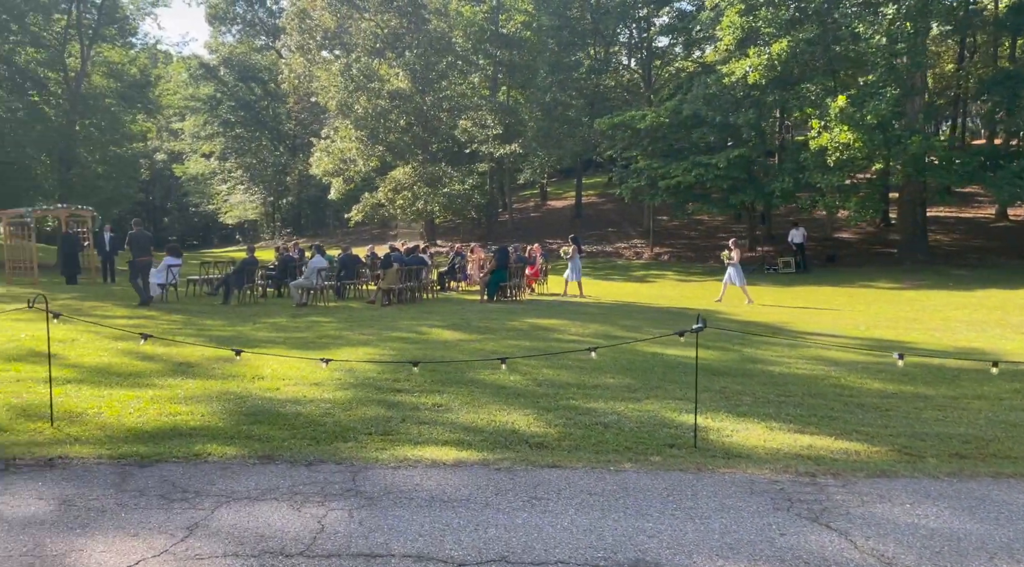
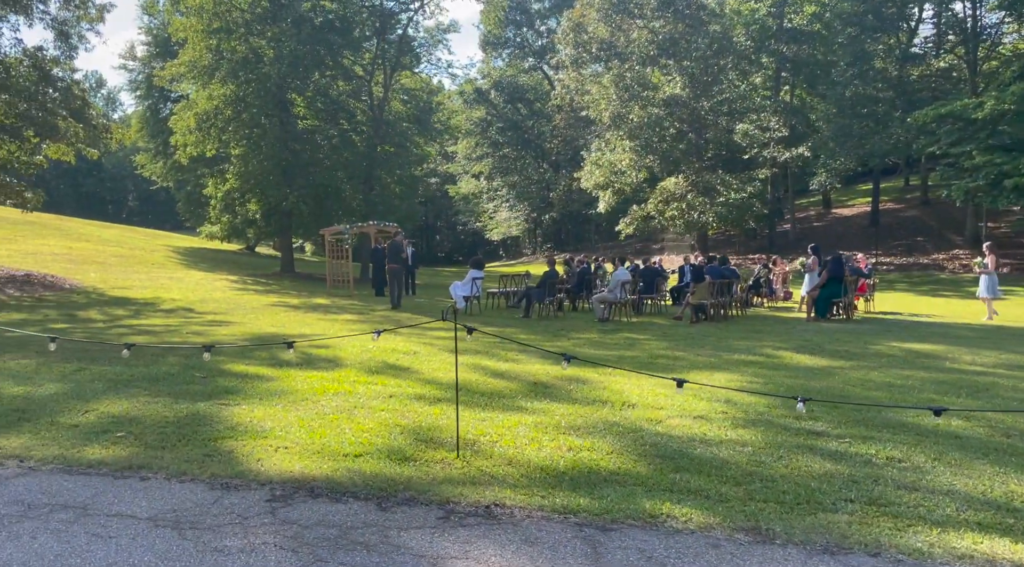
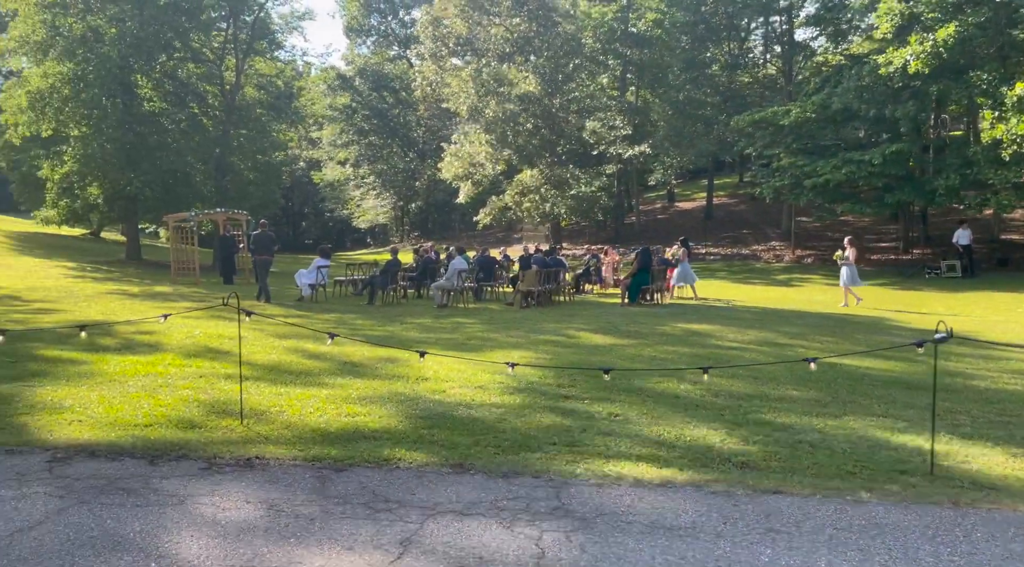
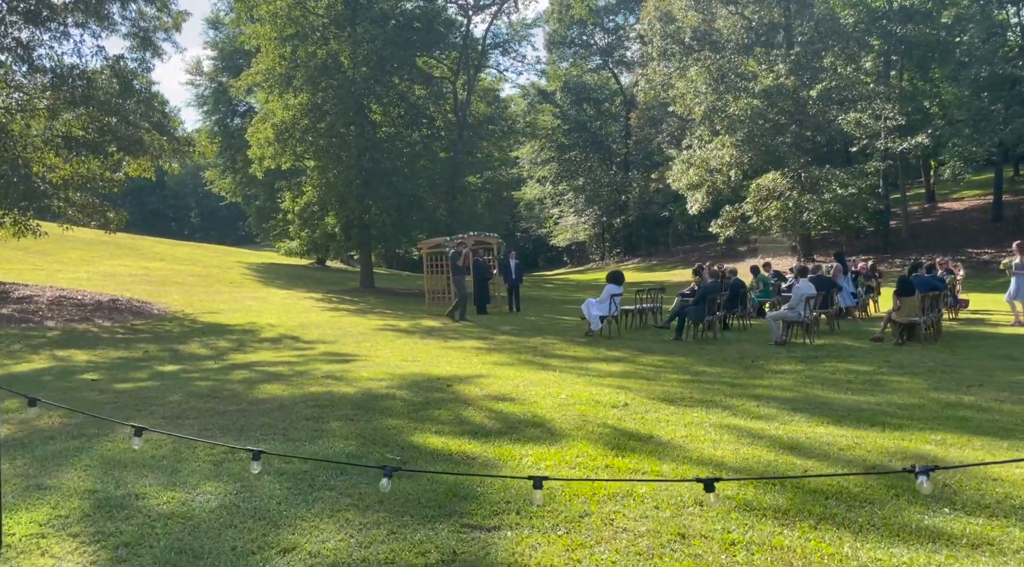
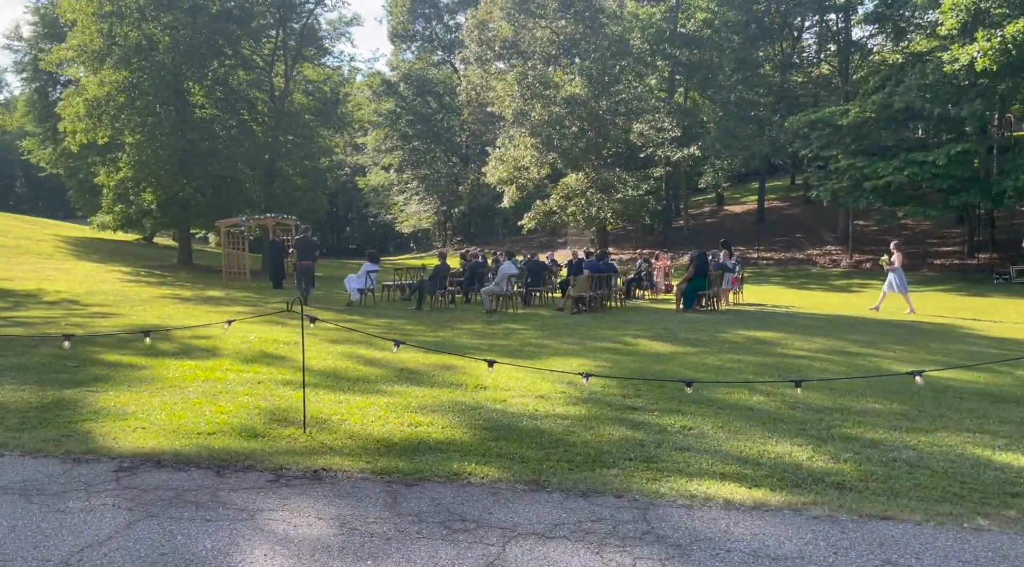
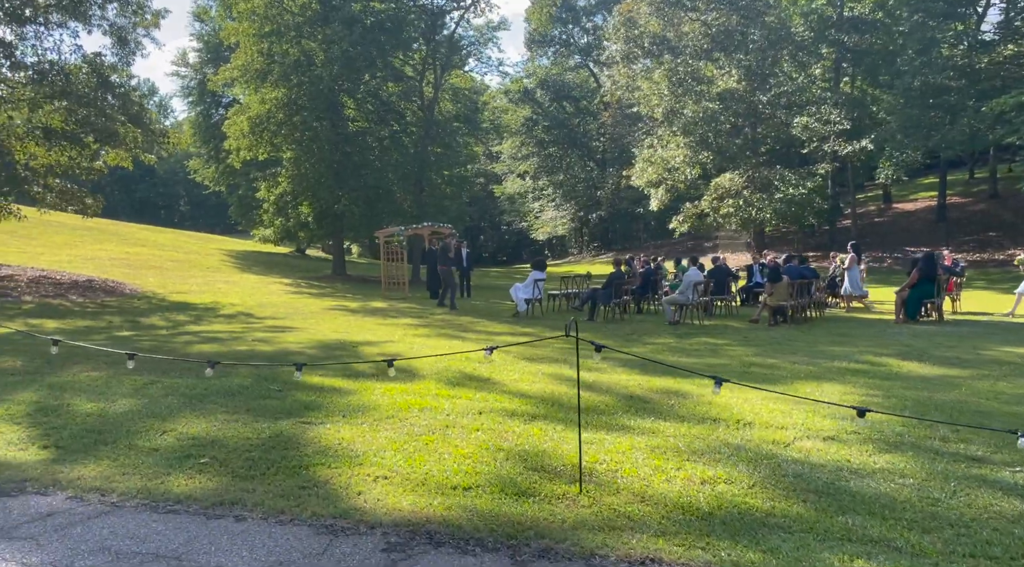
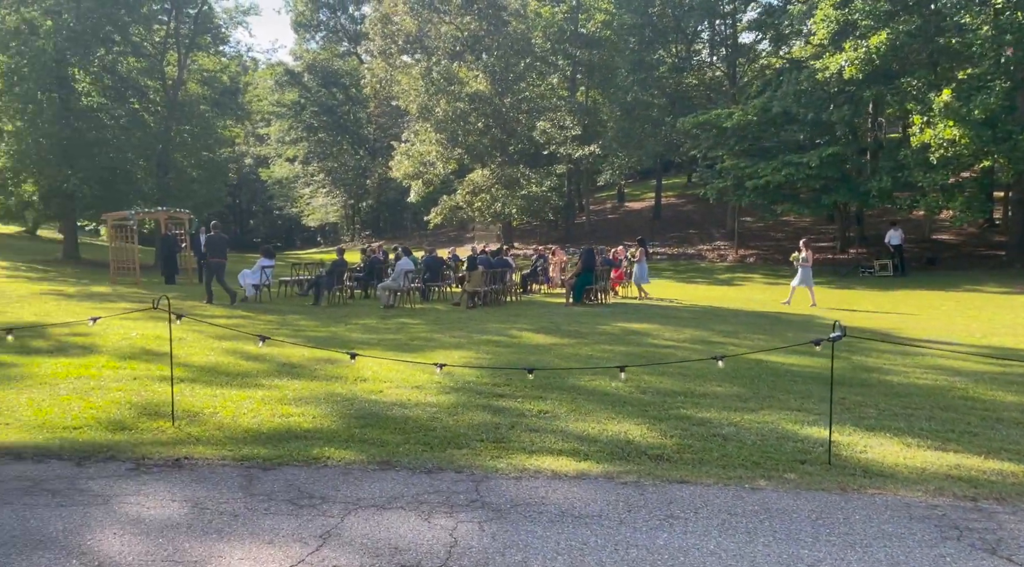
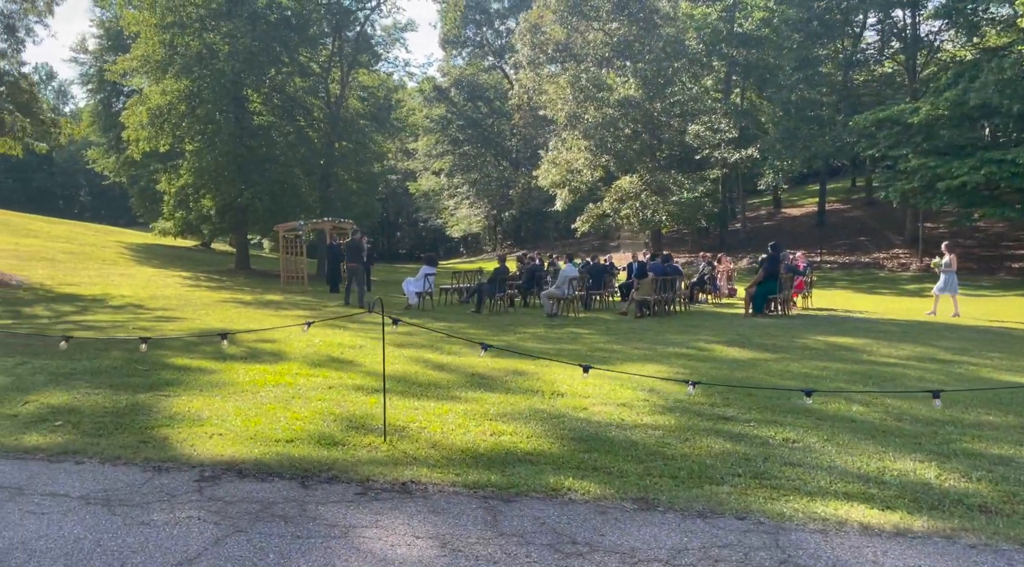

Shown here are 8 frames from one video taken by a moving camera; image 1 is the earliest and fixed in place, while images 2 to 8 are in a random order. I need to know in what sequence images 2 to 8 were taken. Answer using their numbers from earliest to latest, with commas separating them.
7, 3, 5, 8, 2, 6, 4
